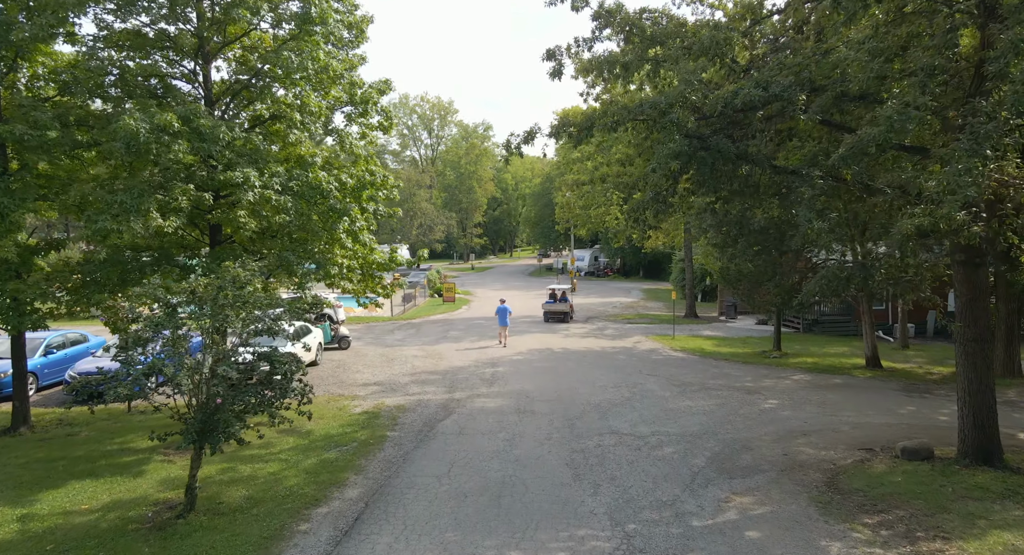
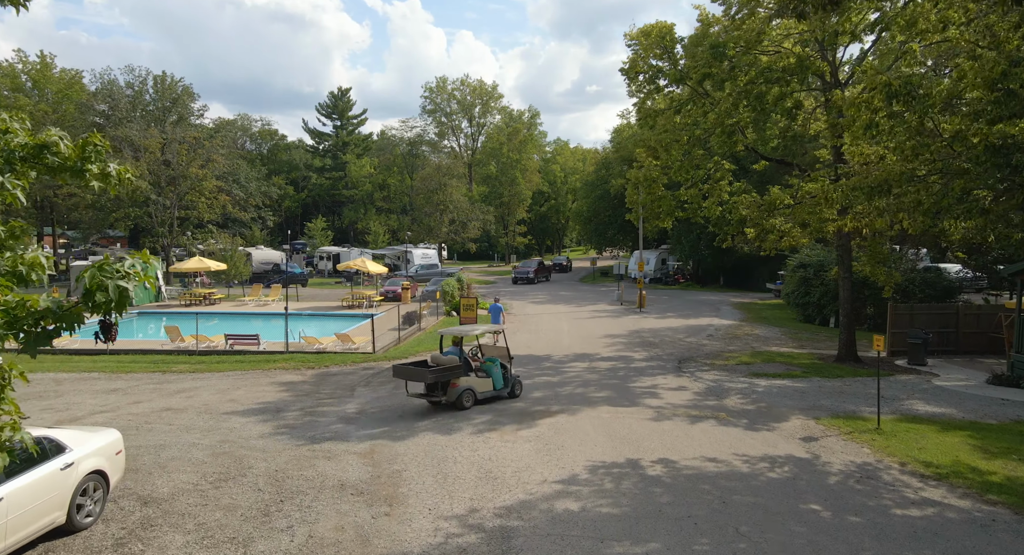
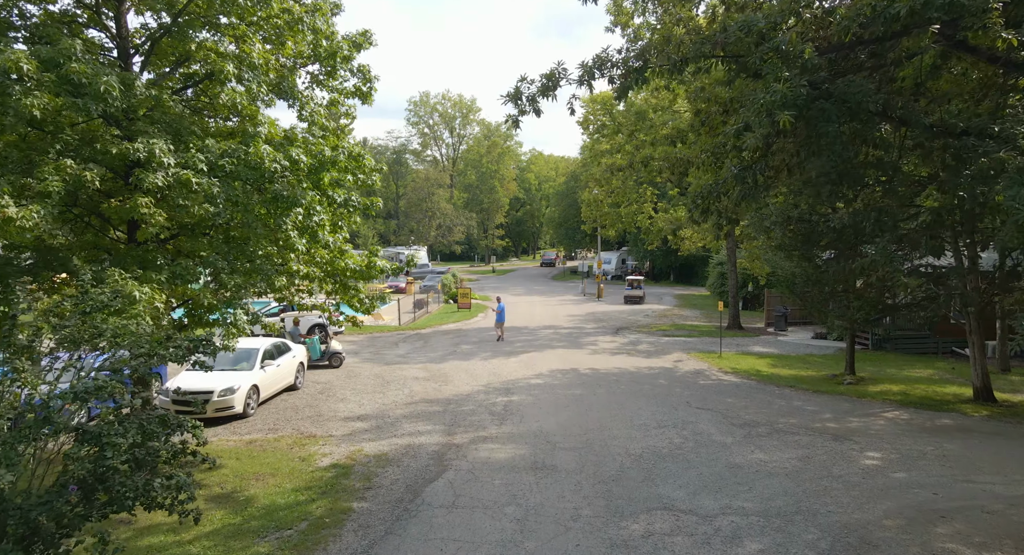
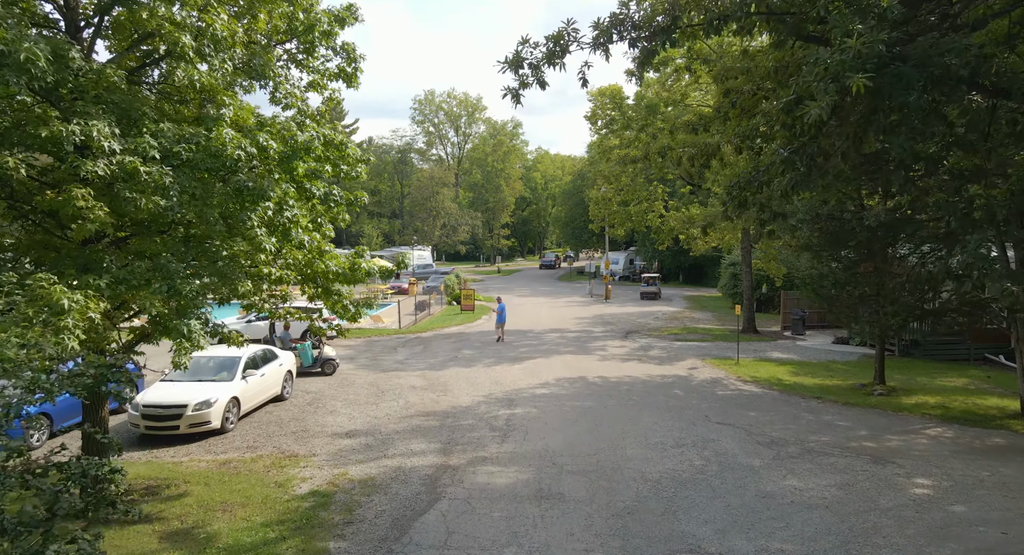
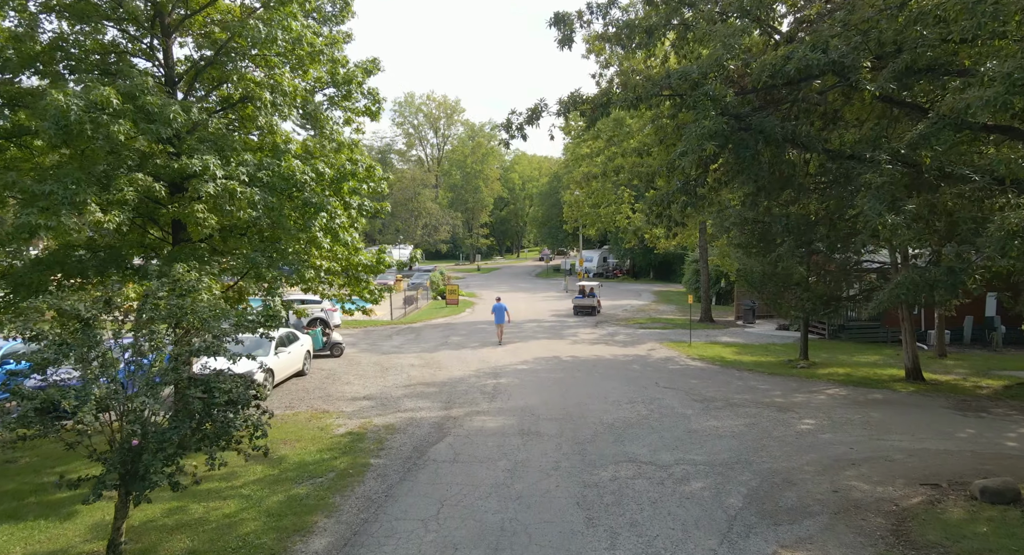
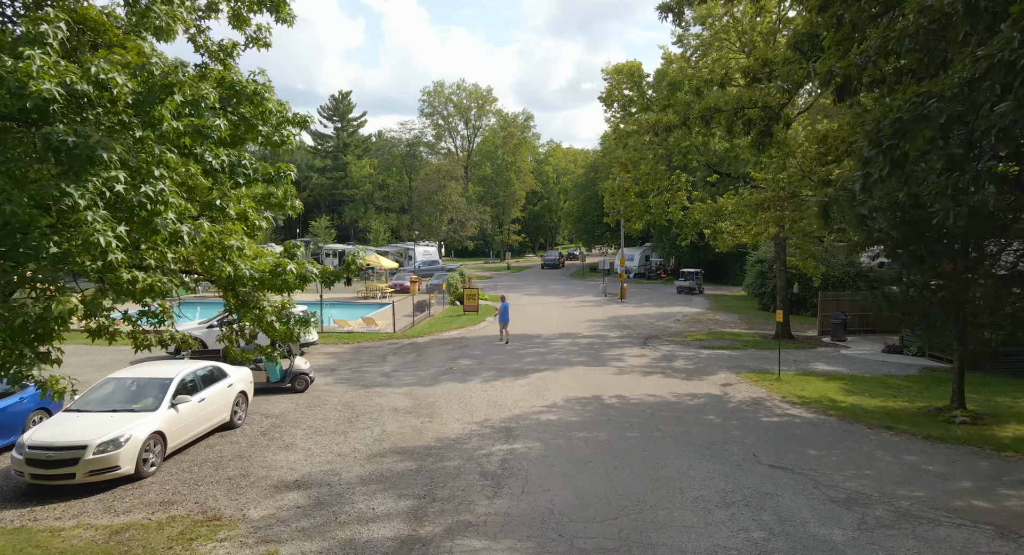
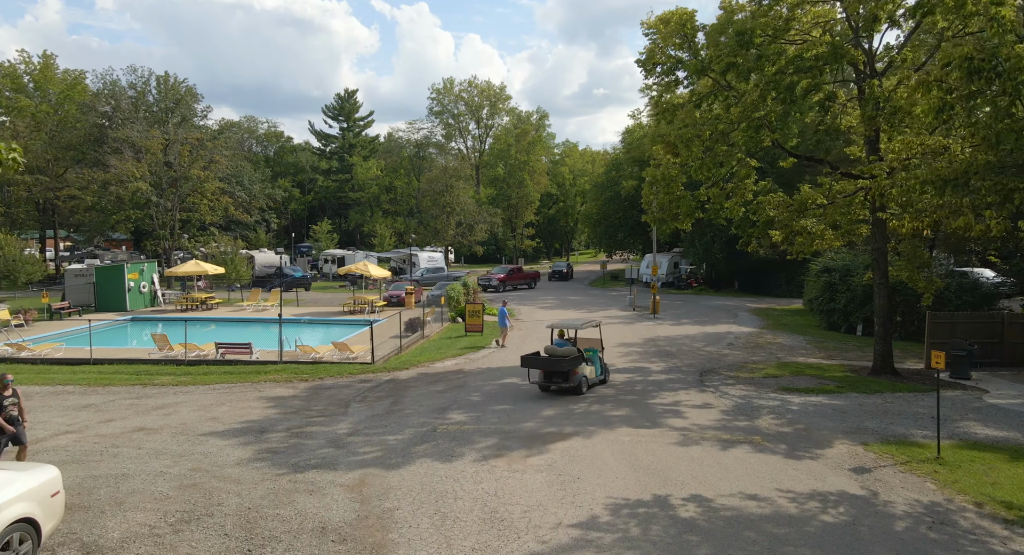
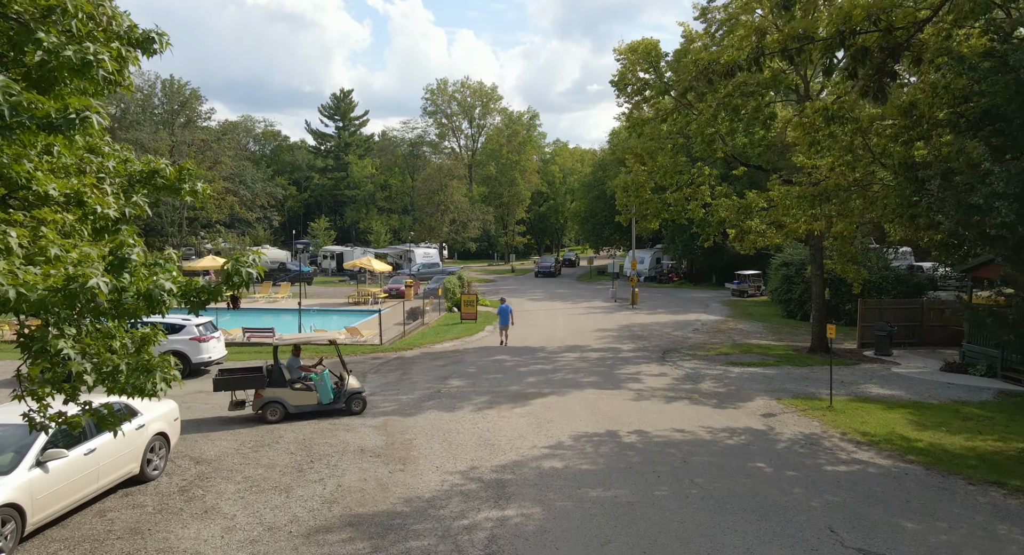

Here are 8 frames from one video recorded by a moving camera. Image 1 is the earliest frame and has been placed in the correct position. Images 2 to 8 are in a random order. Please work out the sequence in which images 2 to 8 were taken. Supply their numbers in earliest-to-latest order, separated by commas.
5, 3, 4, 6, 8, 2, 7
